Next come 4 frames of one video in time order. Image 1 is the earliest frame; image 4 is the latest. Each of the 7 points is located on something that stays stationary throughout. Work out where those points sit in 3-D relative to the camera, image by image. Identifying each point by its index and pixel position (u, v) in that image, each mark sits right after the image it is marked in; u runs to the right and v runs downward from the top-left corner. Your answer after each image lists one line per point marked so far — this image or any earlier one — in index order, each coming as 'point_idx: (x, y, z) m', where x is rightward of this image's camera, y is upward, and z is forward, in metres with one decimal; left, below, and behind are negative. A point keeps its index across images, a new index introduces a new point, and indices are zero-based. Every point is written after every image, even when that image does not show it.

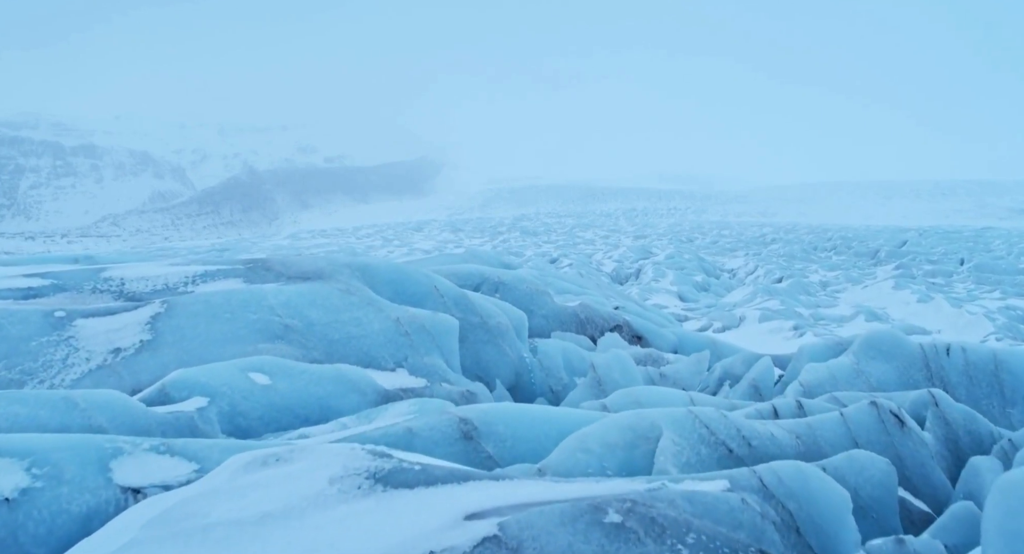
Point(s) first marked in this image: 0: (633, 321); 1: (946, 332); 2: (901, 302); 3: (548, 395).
0: (+0.9, -0.3, +6.1) m
1: (+7.8, -1.0, +15.2) m
2: (+8.2, -0.5, +17.8) m
3: (+0.2, -0.7, +5.0) m
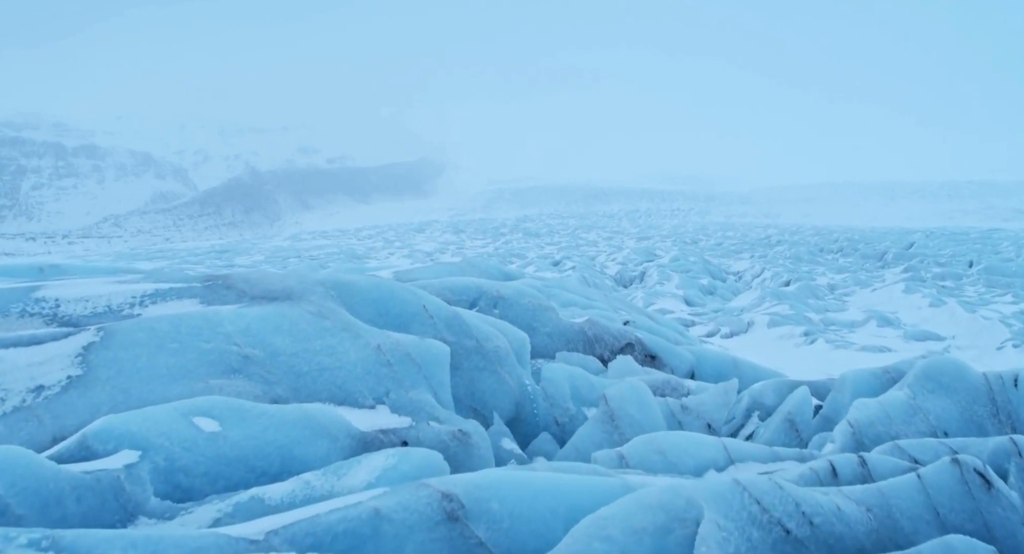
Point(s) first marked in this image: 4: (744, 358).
0: (+0.9, -0.4, +5.5) m
1: (+7.8, -1.0, +14.6) m
2: (+8.2, -0.6, +17.3) m
3: (+0.2, -0.8, +4.5) m
4: (+1.6, -0.6, +5.7) m
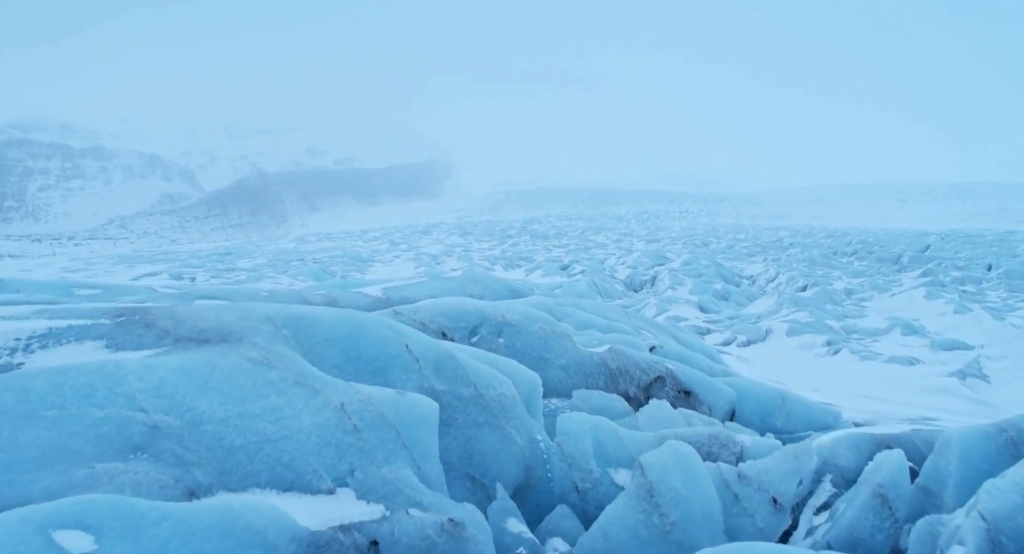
0: (+0.9, -0.5, +4.7) m
1: (+7.9, -1.2, +13.8) m
2: (+8.3, -0.7, +16.4) m
3: (+0.2, -0.9, +3.6) m
4: (+1.6, -0.7, +4.9) m
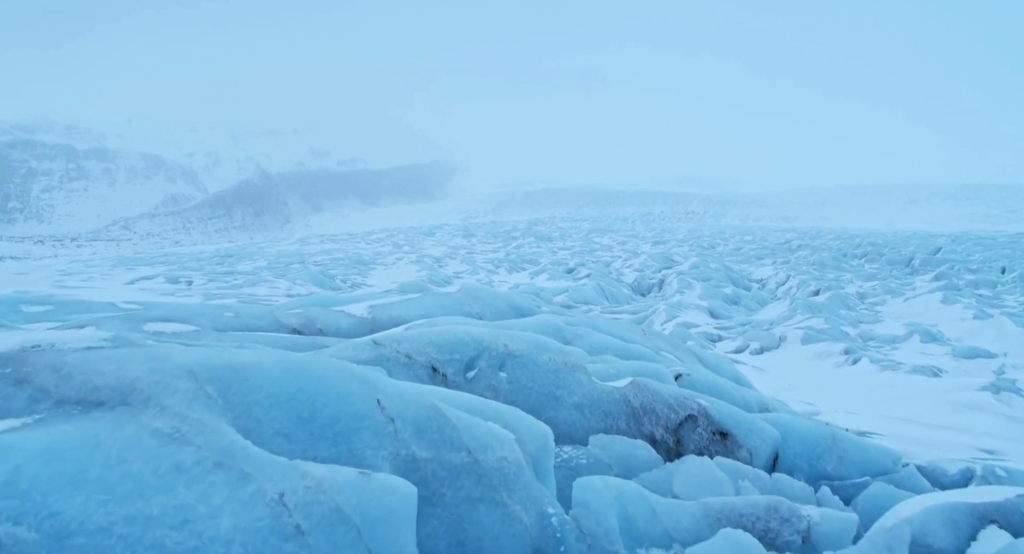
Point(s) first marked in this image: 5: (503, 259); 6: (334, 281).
0: (+1.0, -0.6, +4.0) m
1: (+8.0, -1.3, +13.0) m
2: (+8.4, -0.8, +15.7) m
3: (+0.3, -1.0, +3.0) m
4: (+1.7, -0.8, +4.2) m
5: (-0.2, +0.4, +19.3) m
6: (-3.4, -0.1, +15.7) m
